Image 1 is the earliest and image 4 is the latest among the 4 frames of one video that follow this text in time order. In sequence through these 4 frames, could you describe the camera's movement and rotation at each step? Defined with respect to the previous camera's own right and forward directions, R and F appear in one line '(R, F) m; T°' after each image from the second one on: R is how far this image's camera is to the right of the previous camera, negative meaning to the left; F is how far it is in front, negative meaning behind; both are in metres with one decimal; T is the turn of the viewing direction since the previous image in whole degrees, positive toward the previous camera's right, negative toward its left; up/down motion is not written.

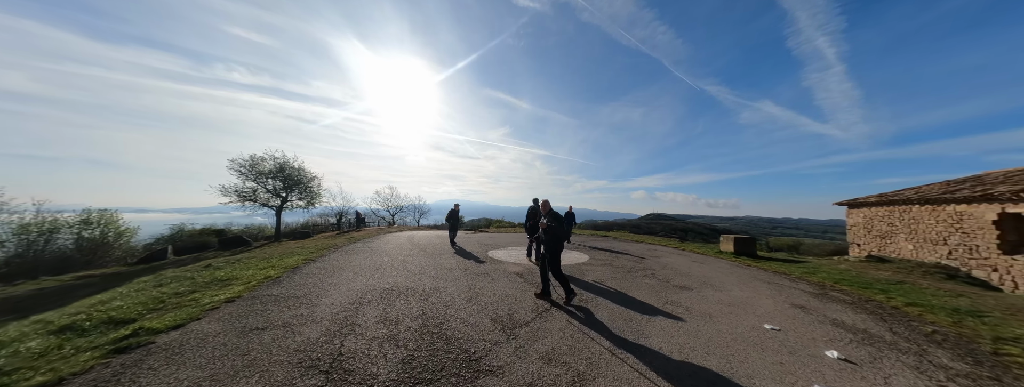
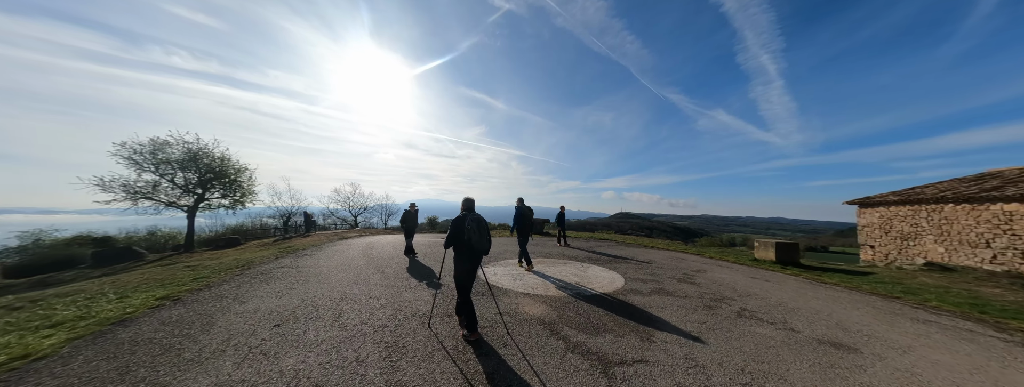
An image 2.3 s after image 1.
(-0.8, +3.0) m; +6°
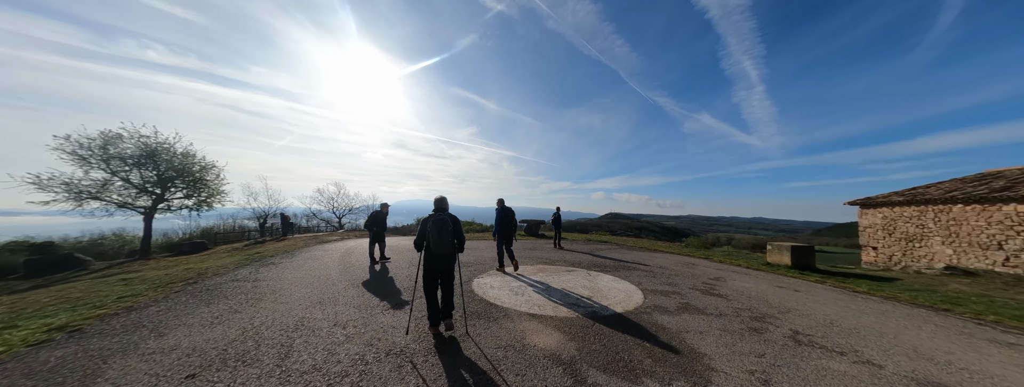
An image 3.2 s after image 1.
(-0.2, +1.0) m; +2°
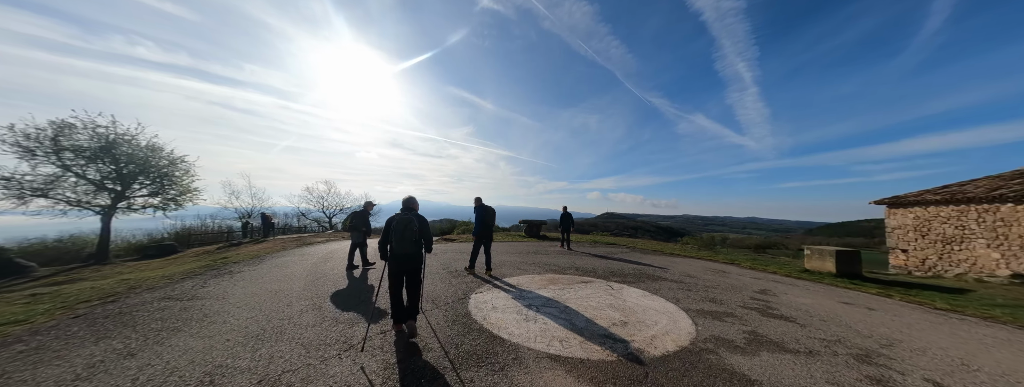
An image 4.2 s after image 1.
(-0.2, +1.3) m; +1°
